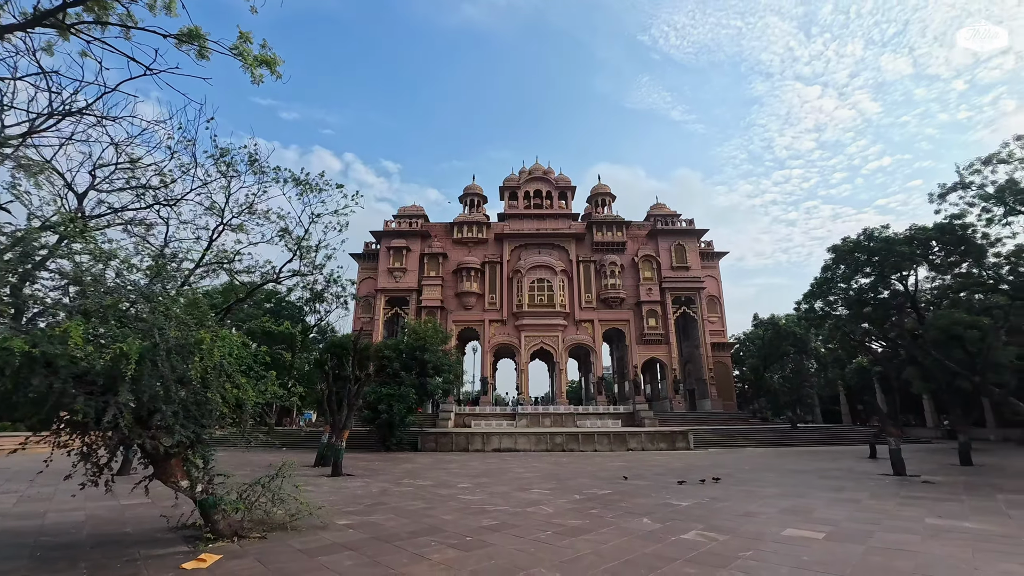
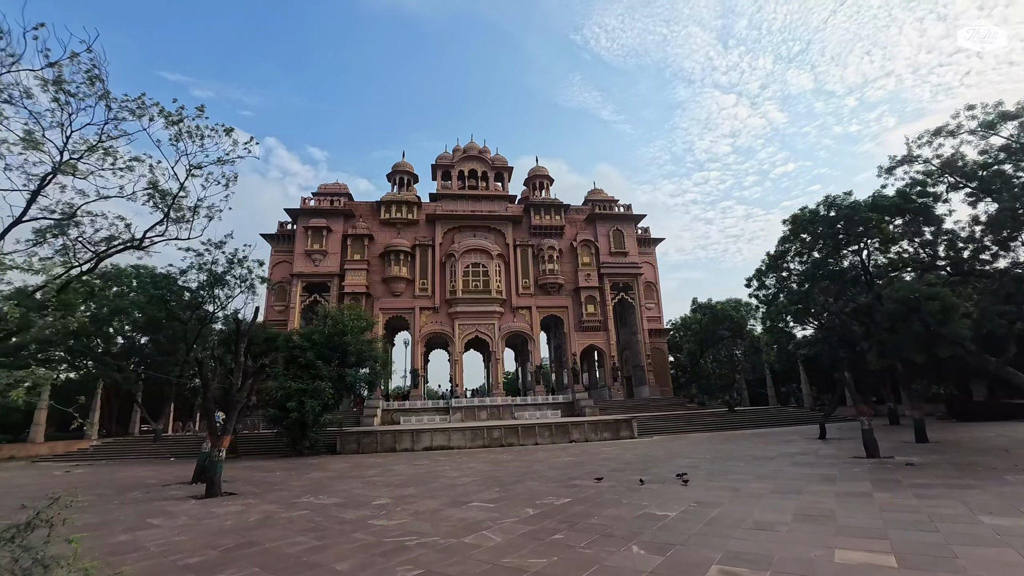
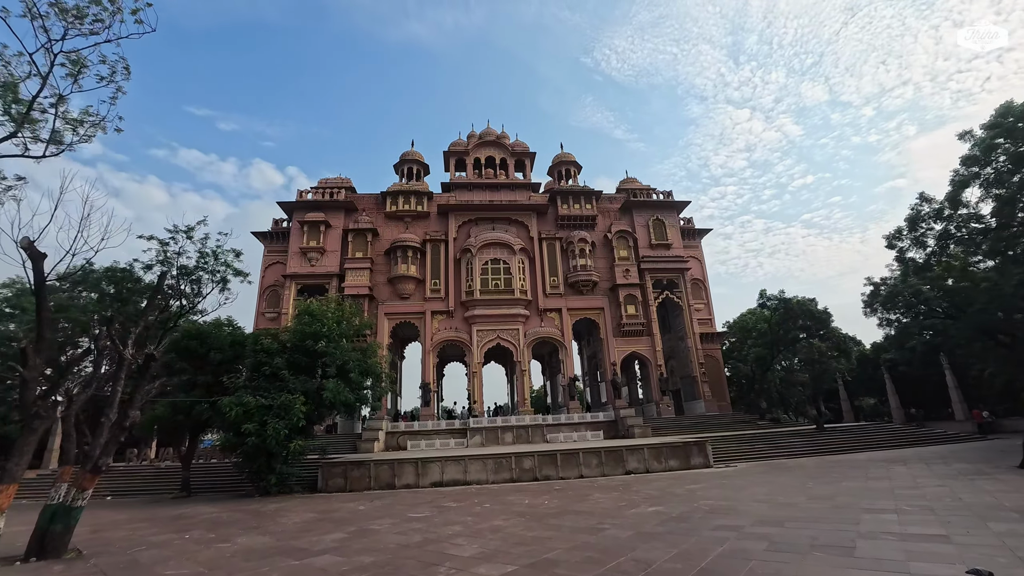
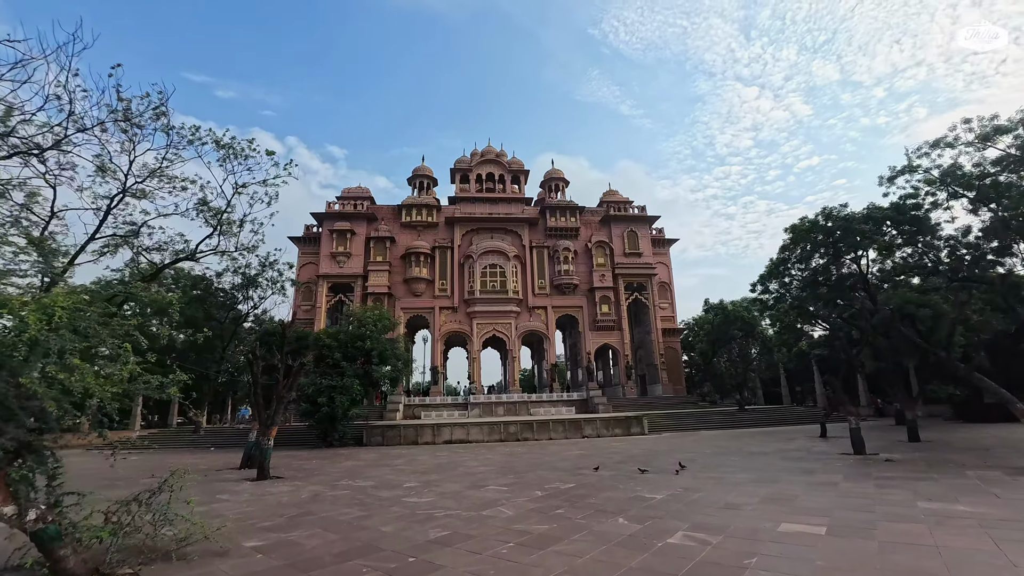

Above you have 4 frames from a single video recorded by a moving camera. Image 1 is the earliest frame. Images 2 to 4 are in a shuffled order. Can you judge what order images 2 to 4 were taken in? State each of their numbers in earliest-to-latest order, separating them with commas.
4, 2, 3
